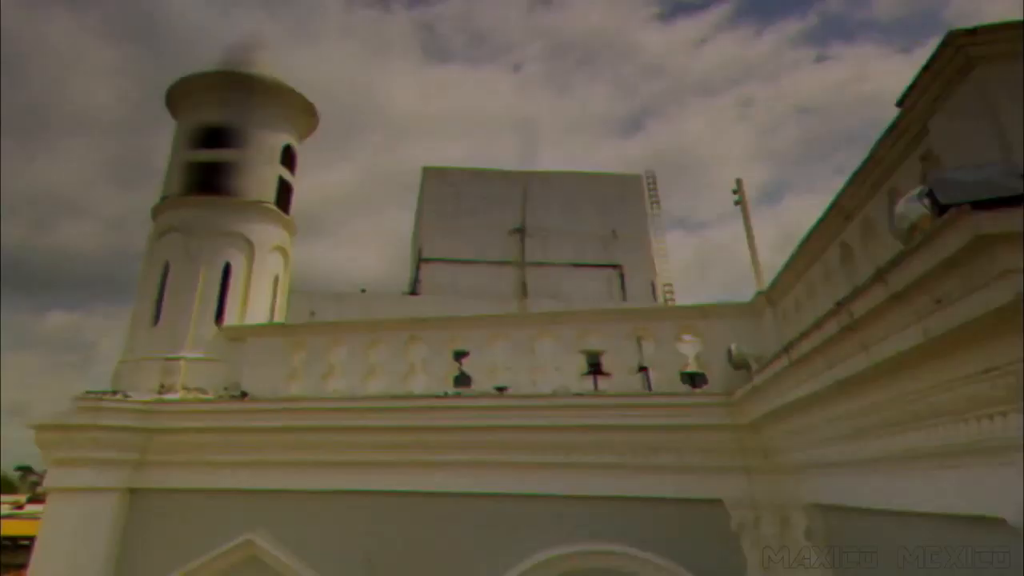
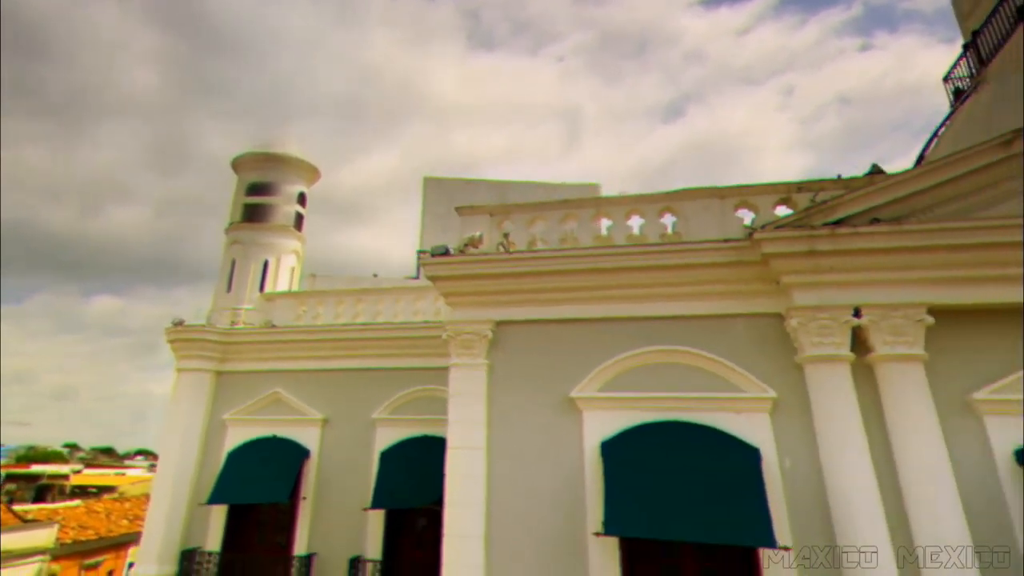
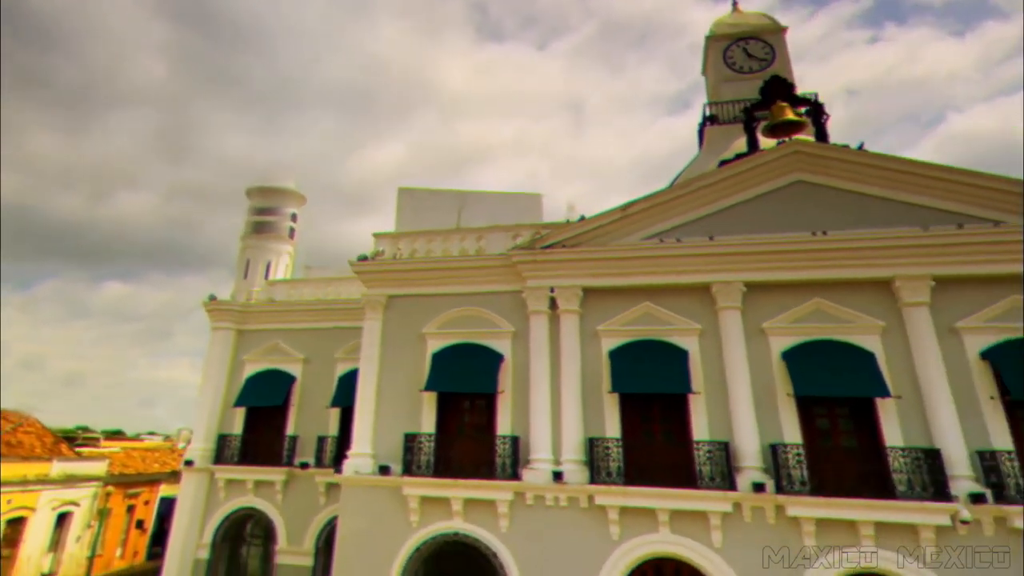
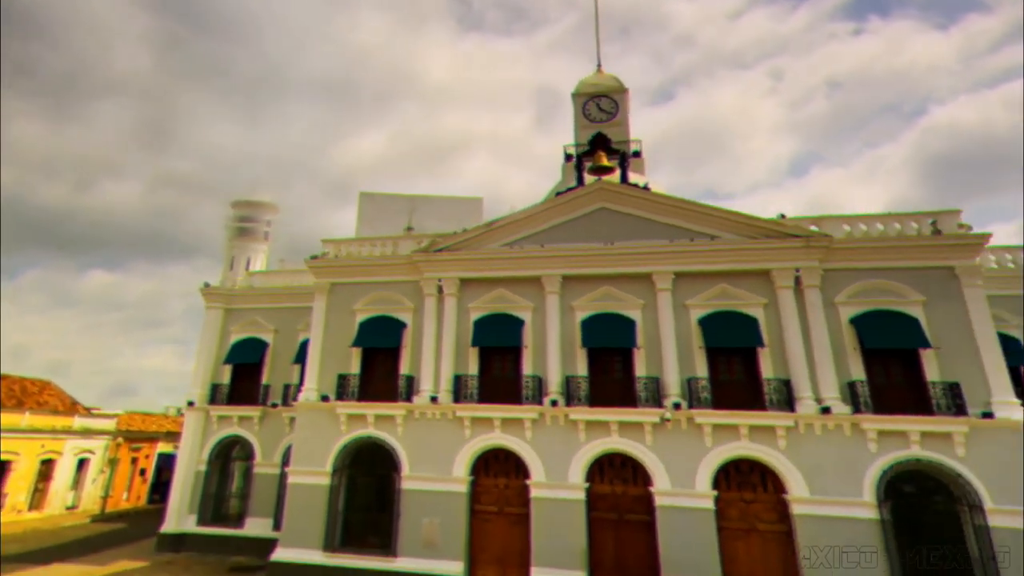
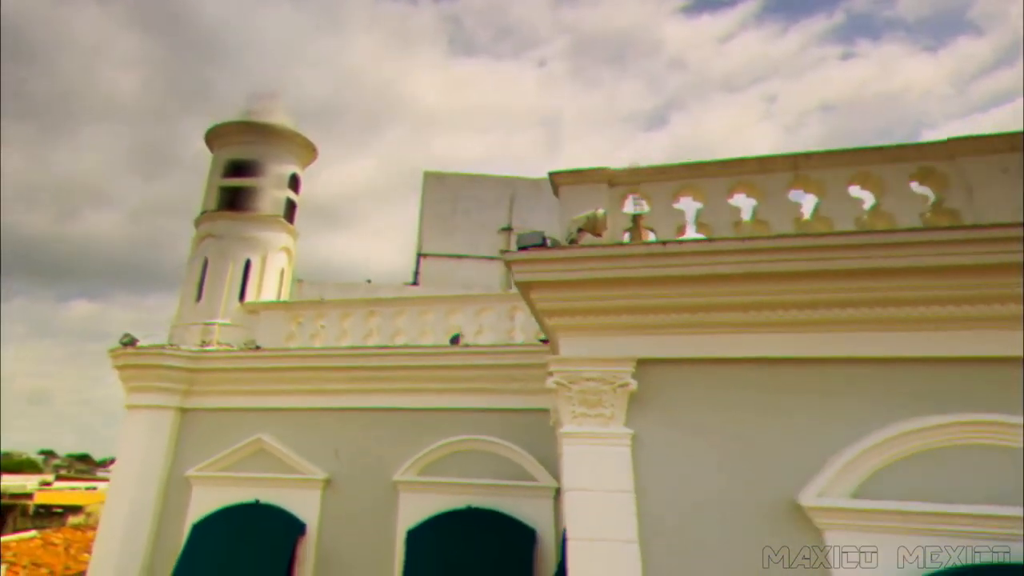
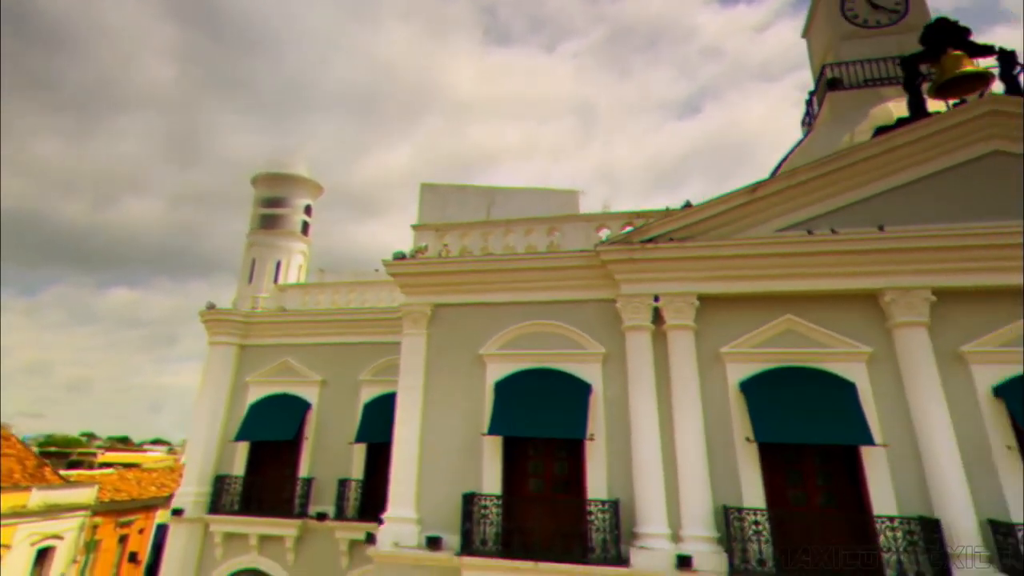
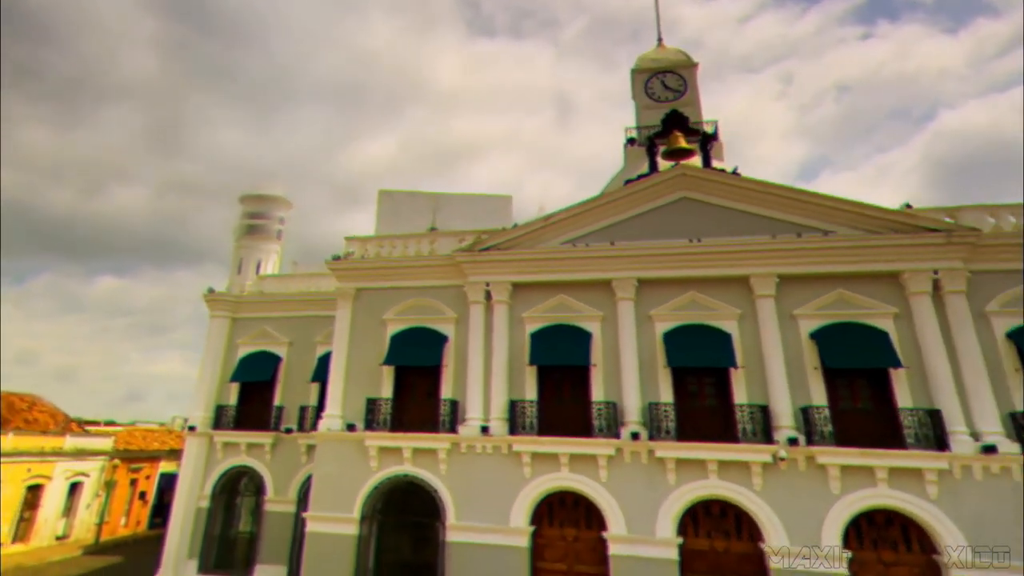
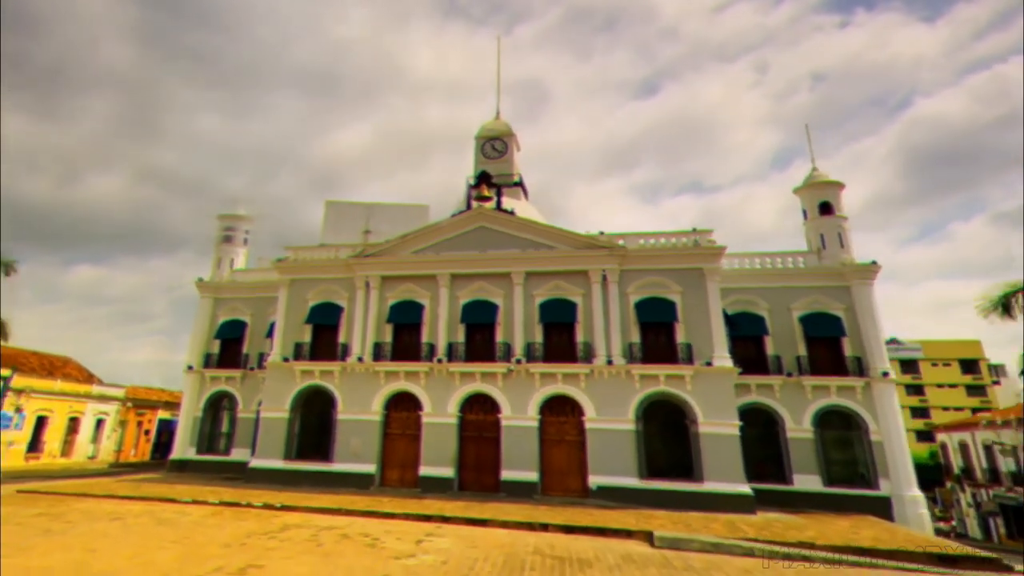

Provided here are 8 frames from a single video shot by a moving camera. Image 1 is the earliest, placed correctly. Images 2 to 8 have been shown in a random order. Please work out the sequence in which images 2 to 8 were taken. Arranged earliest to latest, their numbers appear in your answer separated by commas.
5, 2, 6, 3, 7, 4, 8
